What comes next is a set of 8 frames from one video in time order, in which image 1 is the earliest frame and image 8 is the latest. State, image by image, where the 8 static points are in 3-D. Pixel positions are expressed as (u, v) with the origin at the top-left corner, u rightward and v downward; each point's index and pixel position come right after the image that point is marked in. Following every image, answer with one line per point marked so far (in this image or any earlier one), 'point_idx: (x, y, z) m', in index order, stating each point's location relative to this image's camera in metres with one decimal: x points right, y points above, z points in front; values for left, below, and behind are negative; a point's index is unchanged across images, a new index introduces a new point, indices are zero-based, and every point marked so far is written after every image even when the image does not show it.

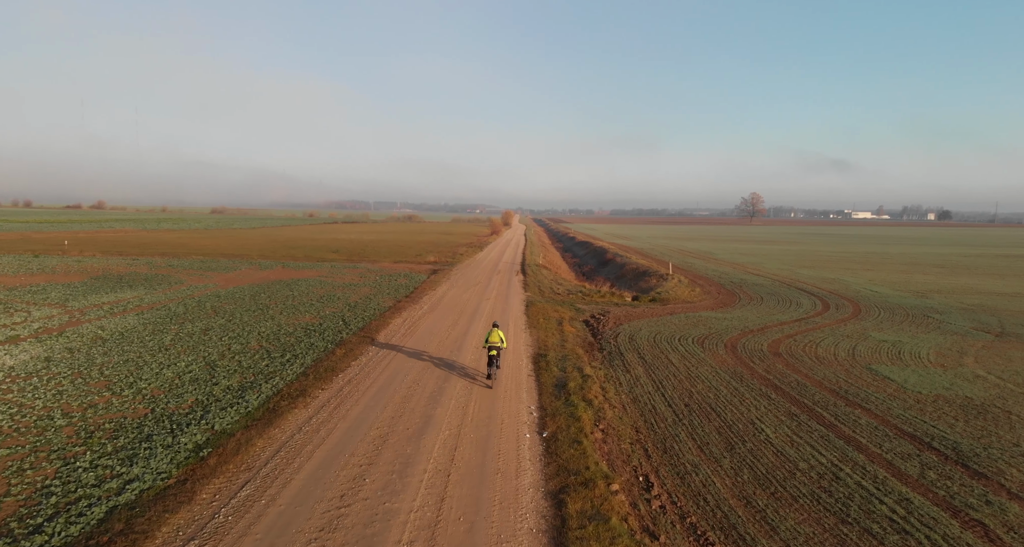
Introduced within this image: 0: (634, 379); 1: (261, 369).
0: (+3.9, -3.4, +17.8) m
1: (-8.1, -3.1, +17.8) m
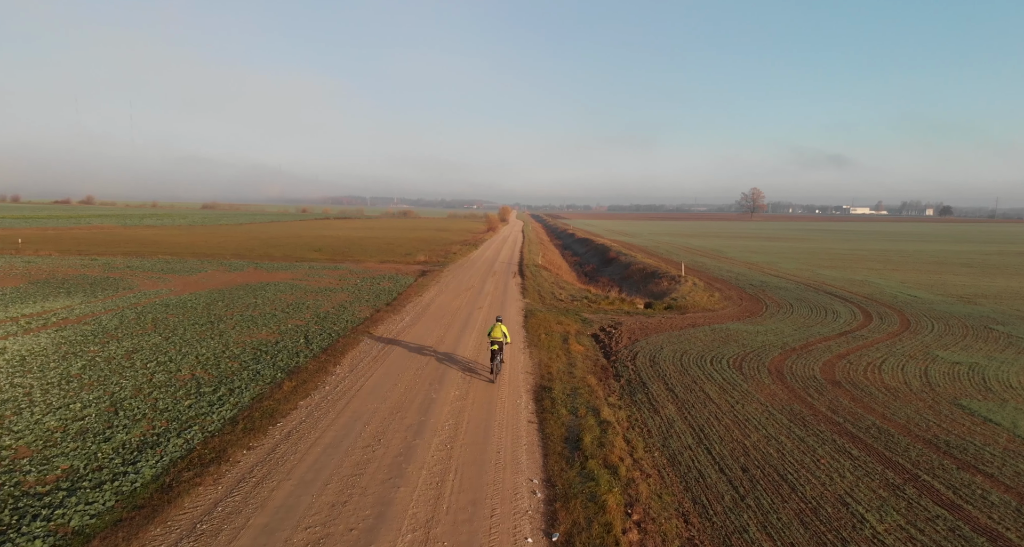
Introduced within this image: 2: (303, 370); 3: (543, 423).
0: (+3.8, -3.8, +13.7) m
1: (-8.2, -3.5, +13.6) m
2: (-6.5, -3.0, +16.9) m
3: (+0.7, -3.5, +13.0) m
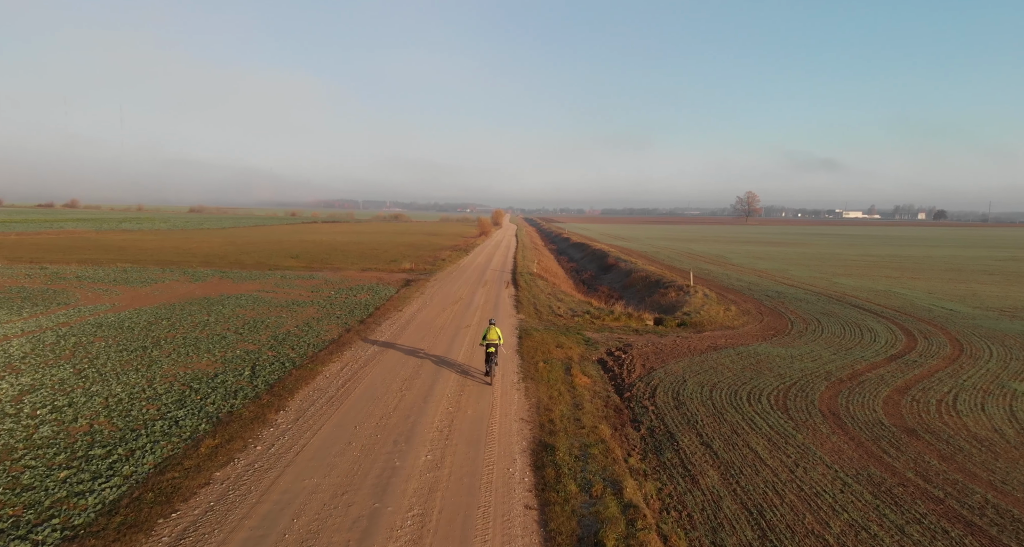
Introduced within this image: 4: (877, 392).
0: (+3.7, -4.2, +10.1) m
1: (-8.4, -3.9, +9.9) m
2: (-6.7, -3.5, +13.2) m
3: (+0.6, -4.0, +9.3) m
4: (+11.1, -3.6, +16.7) m
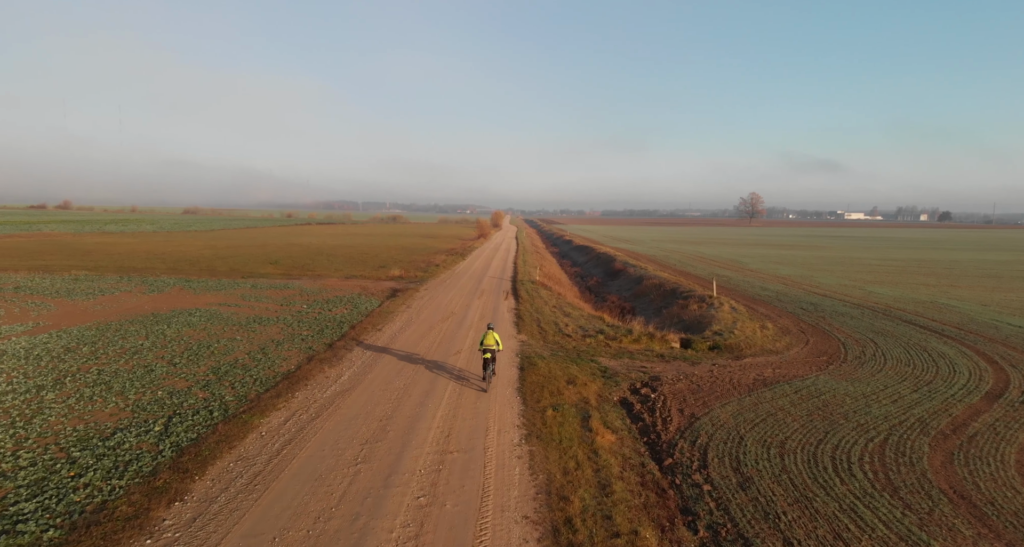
0: (+3.6, -4.7, +5.9) m
1: (-8.4, -4.4, +5.6) m
2: (-6.7, -4.0, +8.9) m
3: (+0.6, -4.5, +5.1) m
4: (+11.1, -4.1, +12.5) m
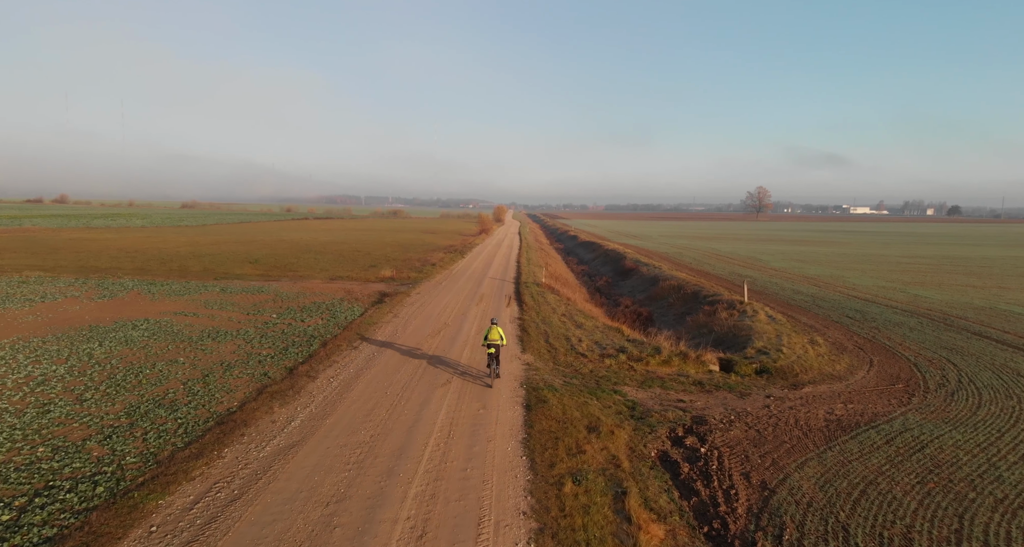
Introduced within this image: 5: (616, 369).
0: (+3.7, -5.1, +2.0) m
1: (-8.4, -4.8, +1.8) m
2: (-6.6, -4.4, +5.1) m
3: (+0.6, -4.9, +1.2) m
4: (+11.2, -4.4, +8.5) m
5: (+3.4, -3.1, +17.8) m
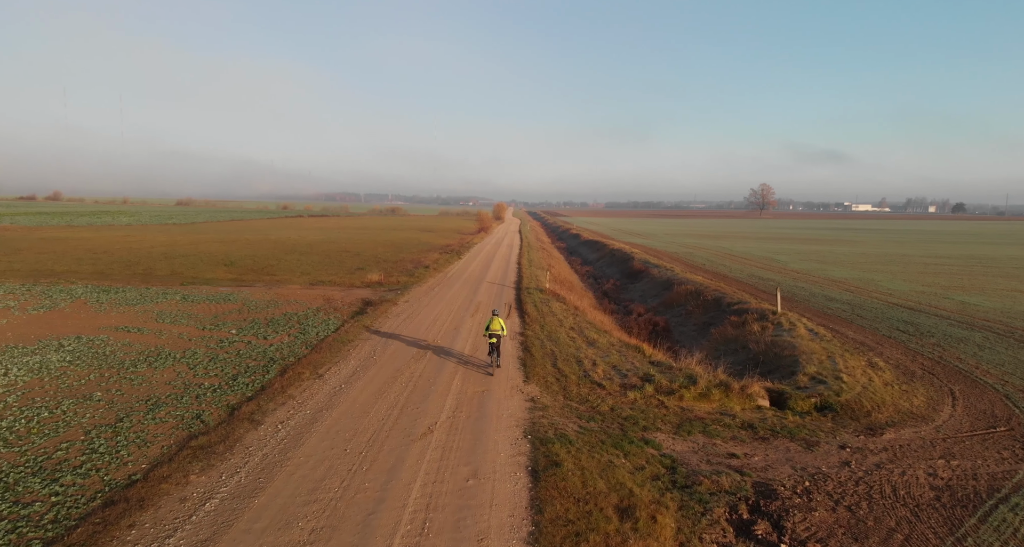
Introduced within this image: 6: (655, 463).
0: (+3.7, -5.5, -1.6) m
1: (-8.4, -5.3, -1.8) m
2: (-6.6, -4.8, +1.5) m
3: (+0.6, -5.3, -2.4) m
4: (+11.2, -4.8, +5.0) m
5: (+3.4, -3.4, +14.3) m
6: (+2.9, -3.8, +11.1) m
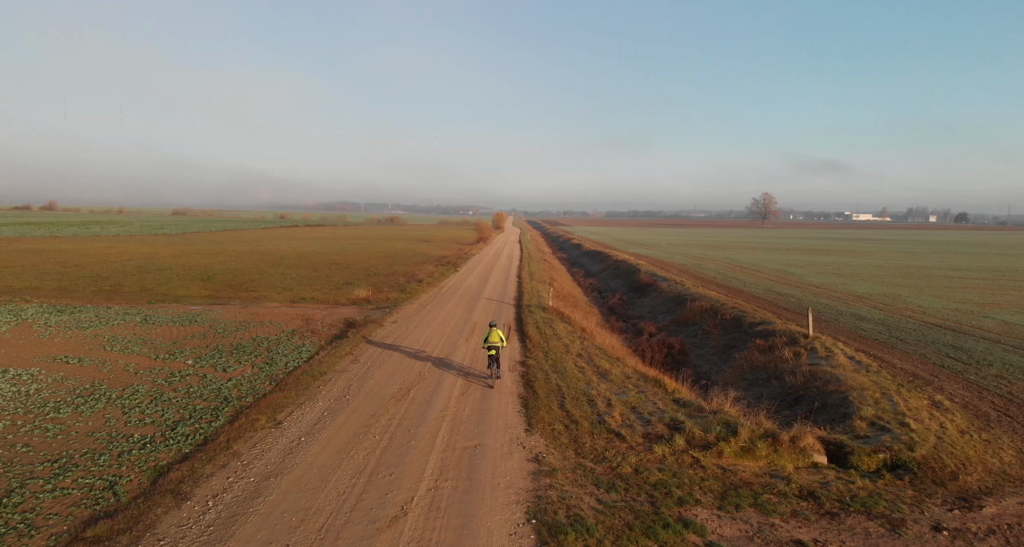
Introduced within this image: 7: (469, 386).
0: (+3.7, -5.9, -4.4) m
1: (-8.4, -5.6, -4.6) m
2: (-6.6, -5.1, -1.3) m
3: (+0.6, -5.6, -5.1) m
4: (+11.2, -5.2, +2.2) m
5: (+3.4, -4.0, +11.5) m
6: (+2.9, -4.4, +8.3) m
7: (-1.3, -3.6, +15.7) m
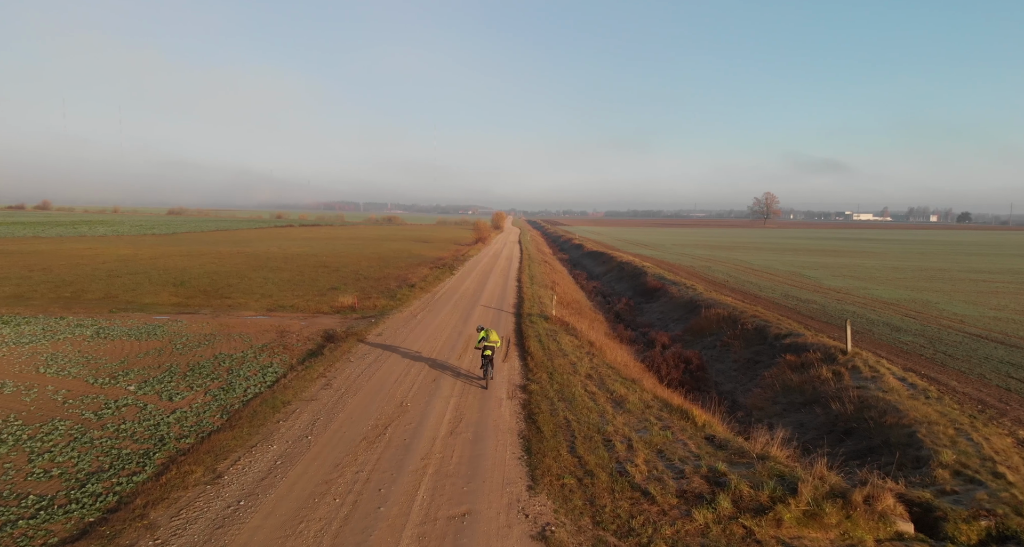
0: (+3.7, -6.1, -7.0) m
1: (-8.4, -5.9, -7.2) m
2: (-6.6, -5.4, -3.9) m
3: (+0.6, -5.9, -7.8) m
4: (+11.2, -5.5, -0.4) m
5: (+3.4, -4.3, +8.9) m
6: (+2.8, -4.7, +5.7) m
7: (-1.3, -3.8, +13.0) m
